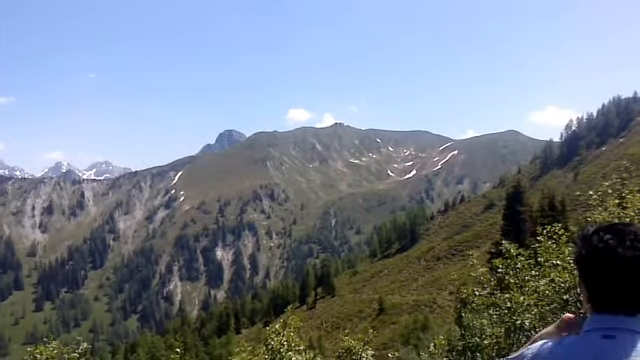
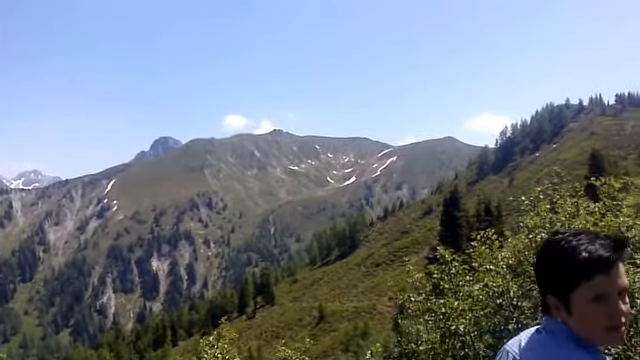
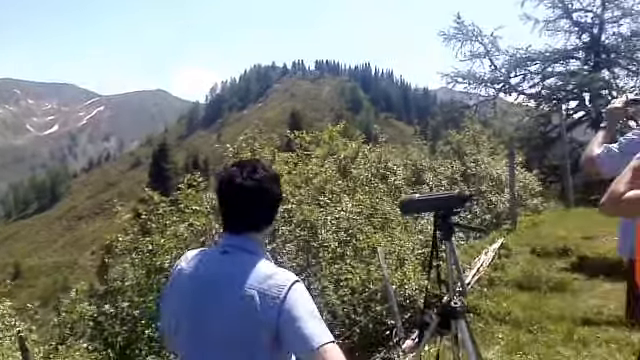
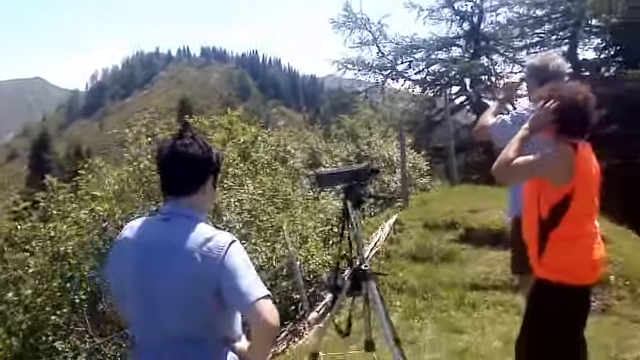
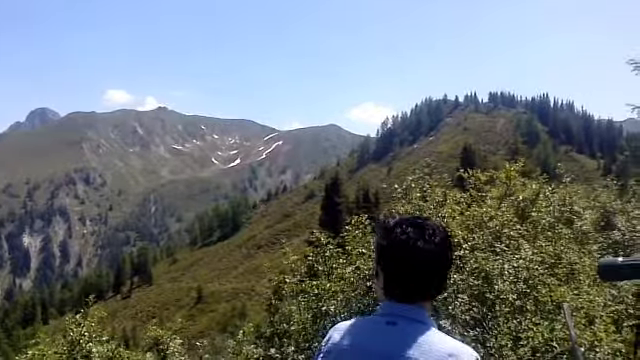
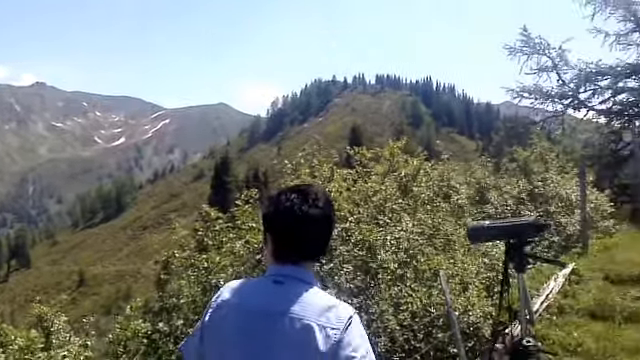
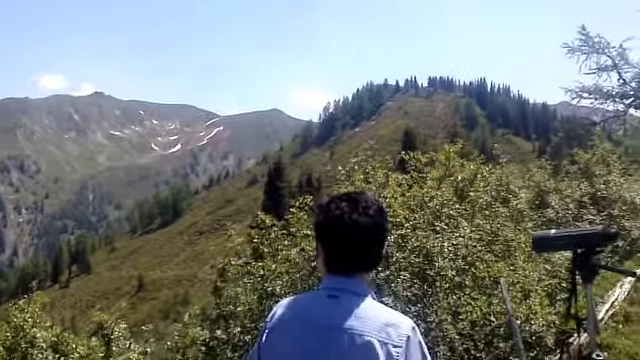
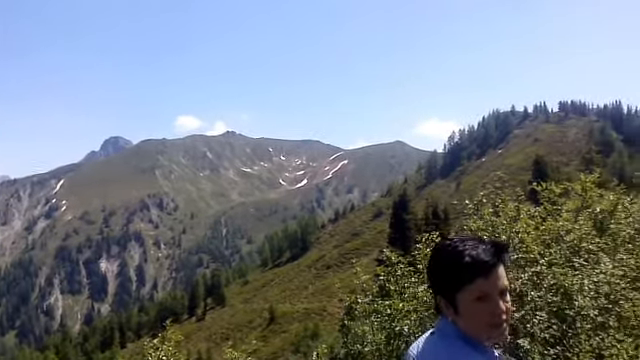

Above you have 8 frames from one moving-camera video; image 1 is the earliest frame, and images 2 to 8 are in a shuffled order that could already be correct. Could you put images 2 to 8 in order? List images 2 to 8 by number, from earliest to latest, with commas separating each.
2, 8, 5, 7, 6, 3, 4
